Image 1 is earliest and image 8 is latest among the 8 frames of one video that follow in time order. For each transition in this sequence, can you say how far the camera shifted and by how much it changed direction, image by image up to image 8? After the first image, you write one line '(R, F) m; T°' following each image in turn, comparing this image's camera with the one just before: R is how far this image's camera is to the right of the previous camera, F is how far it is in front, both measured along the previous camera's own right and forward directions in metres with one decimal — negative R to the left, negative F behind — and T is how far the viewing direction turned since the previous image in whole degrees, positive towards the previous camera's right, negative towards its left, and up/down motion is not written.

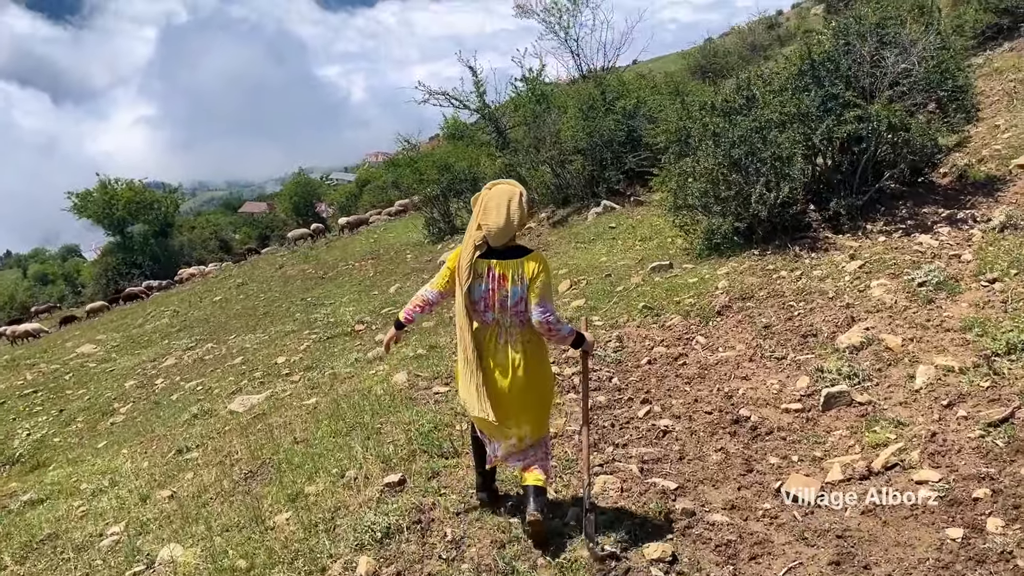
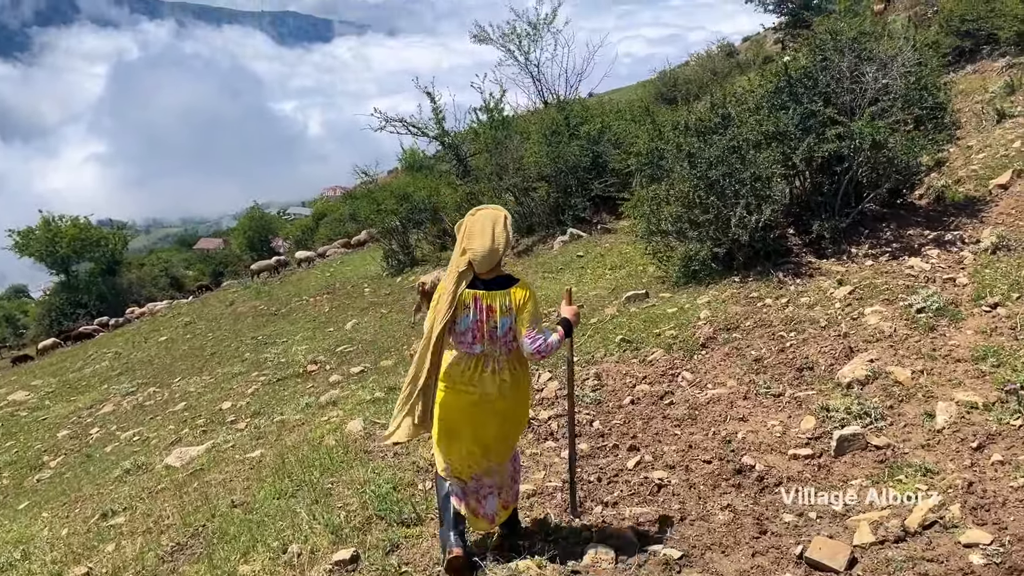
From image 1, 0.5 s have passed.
(0.0, +0.6) m; +3°
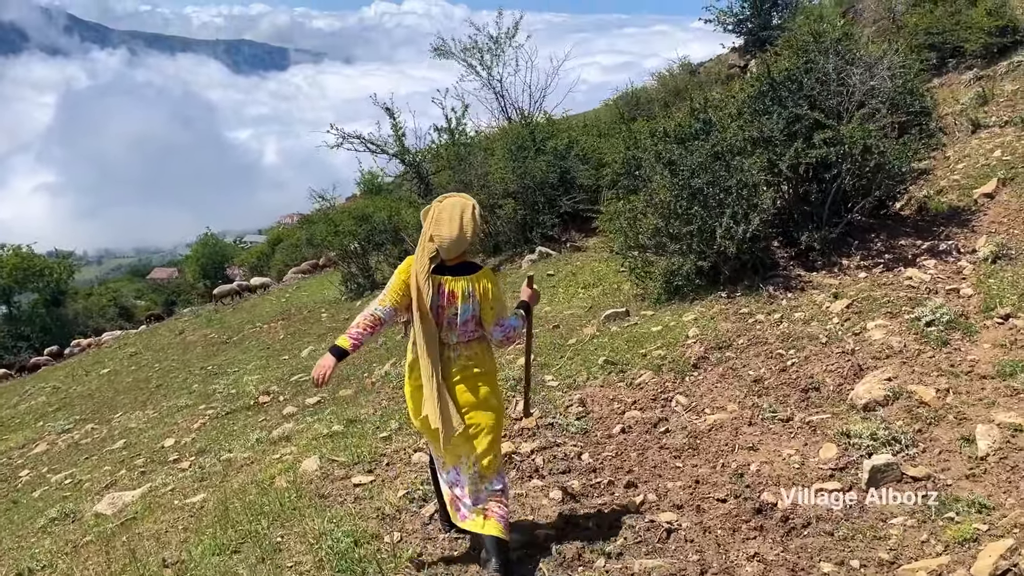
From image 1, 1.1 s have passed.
(-0.1, +0.6) m; +3°
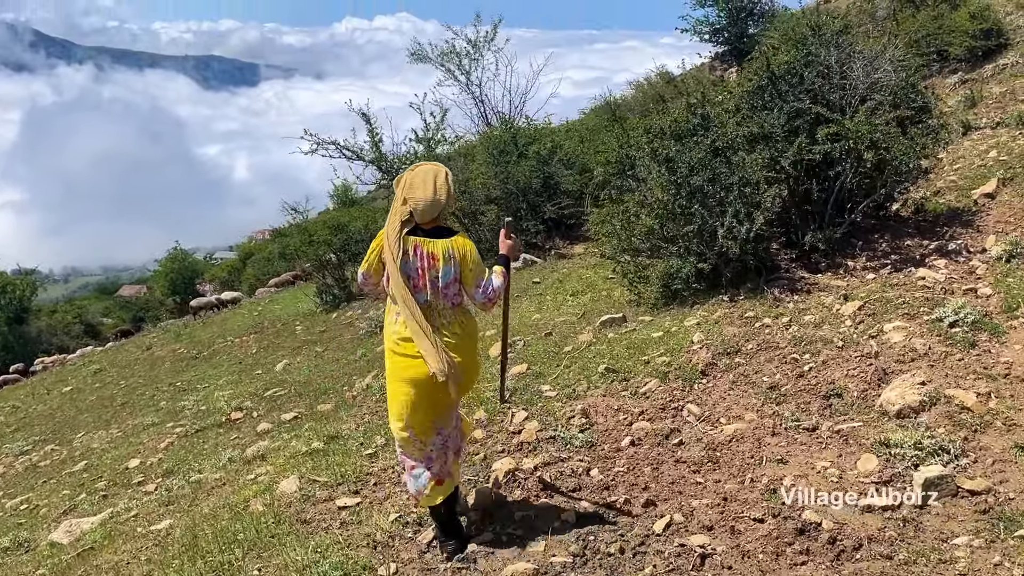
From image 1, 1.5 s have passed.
(-0.1, +0.5) m; +2°
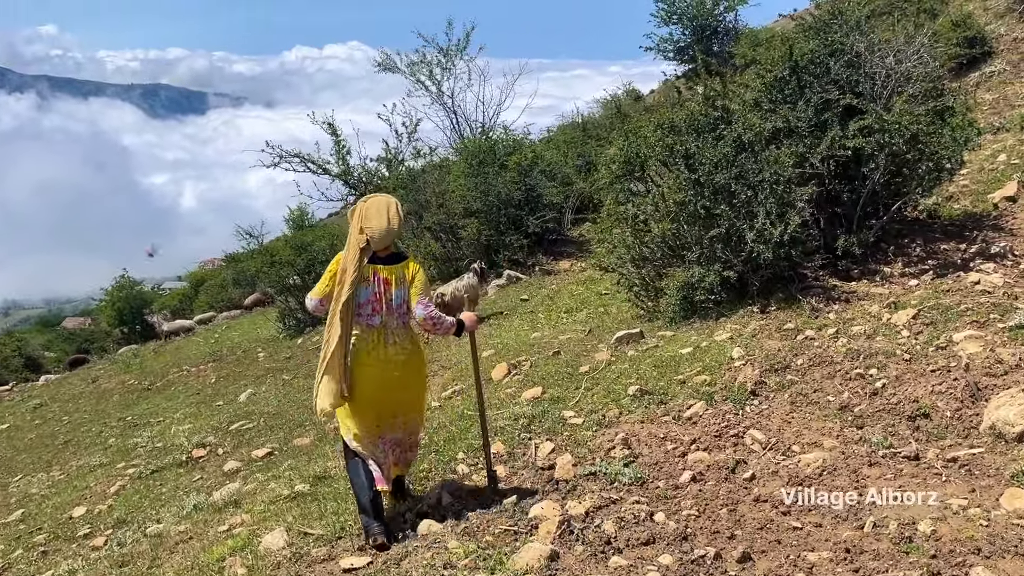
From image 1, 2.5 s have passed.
(-0.4, +0.8) m; +3°
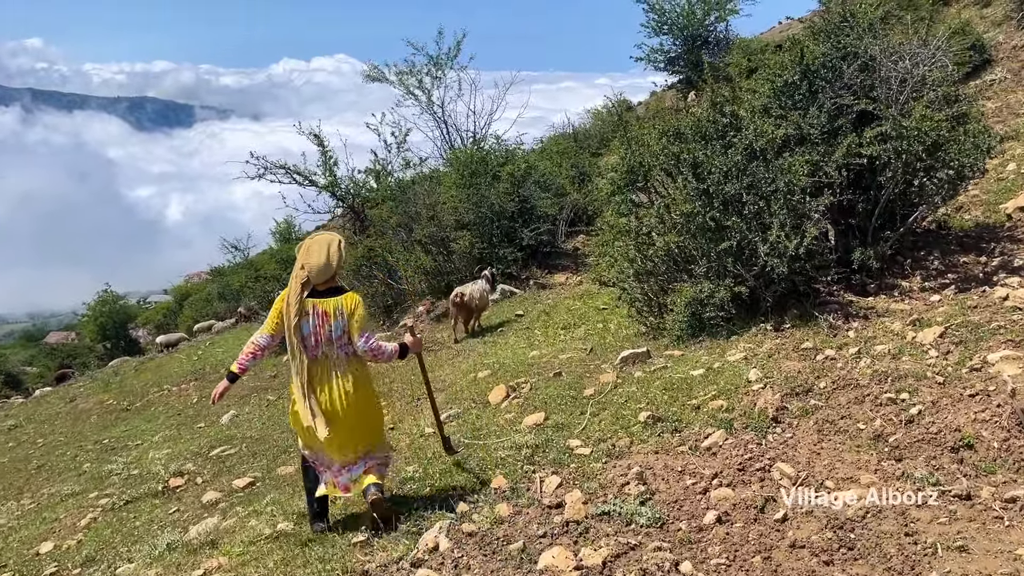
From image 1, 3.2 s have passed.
(-0.1, +0.4) m; +1°
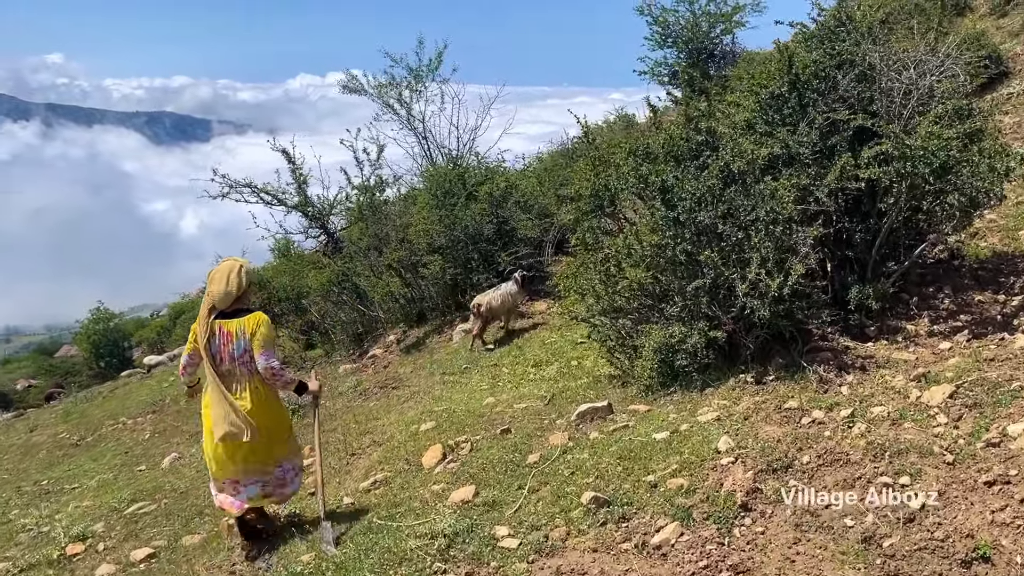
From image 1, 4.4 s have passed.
(+0.5, +0.8) m; -1°
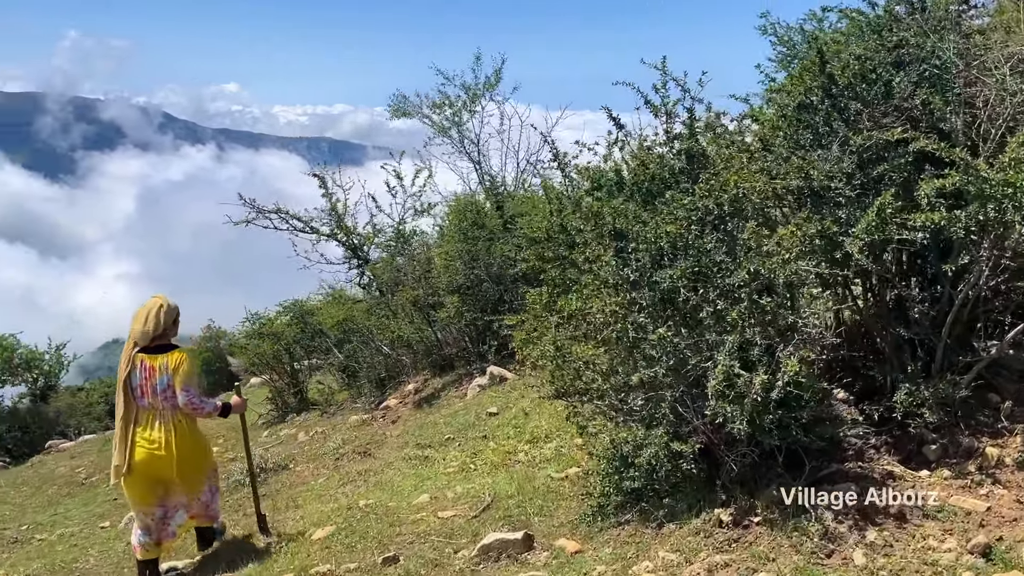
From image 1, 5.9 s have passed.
(+1.1, +1.5) m; -9°
